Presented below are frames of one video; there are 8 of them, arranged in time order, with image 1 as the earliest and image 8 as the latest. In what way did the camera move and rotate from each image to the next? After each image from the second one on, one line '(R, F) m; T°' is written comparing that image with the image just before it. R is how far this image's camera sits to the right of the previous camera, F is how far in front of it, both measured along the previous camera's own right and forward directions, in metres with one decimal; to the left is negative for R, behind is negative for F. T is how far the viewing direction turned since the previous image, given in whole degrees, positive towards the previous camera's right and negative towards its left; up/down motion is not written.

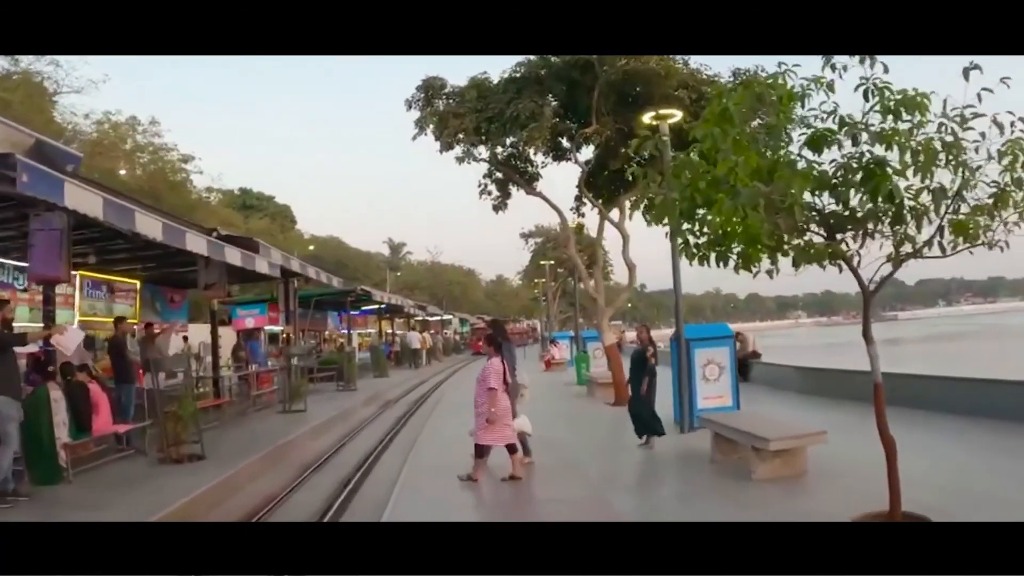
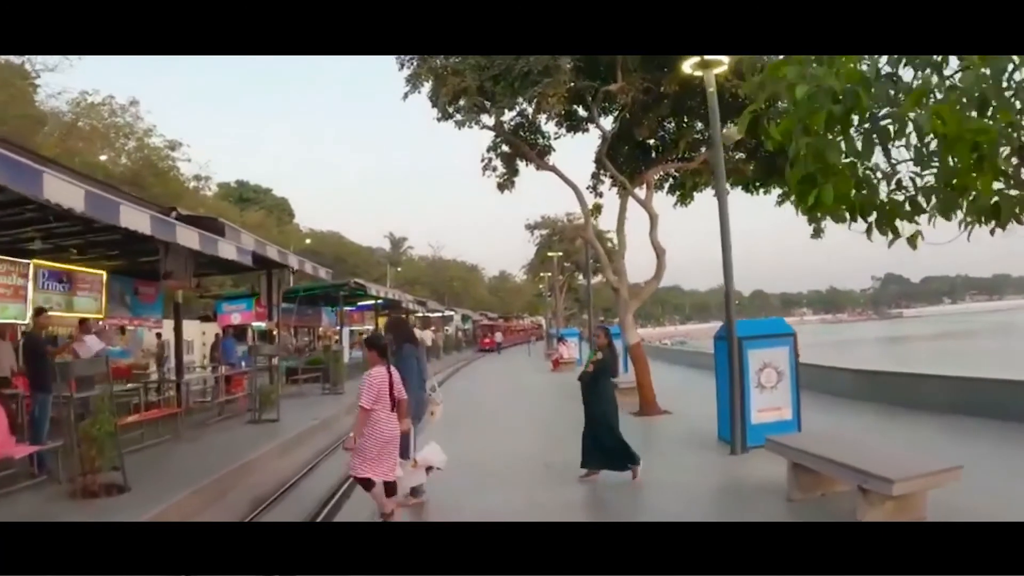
(0.0, +1.4) m; 0°
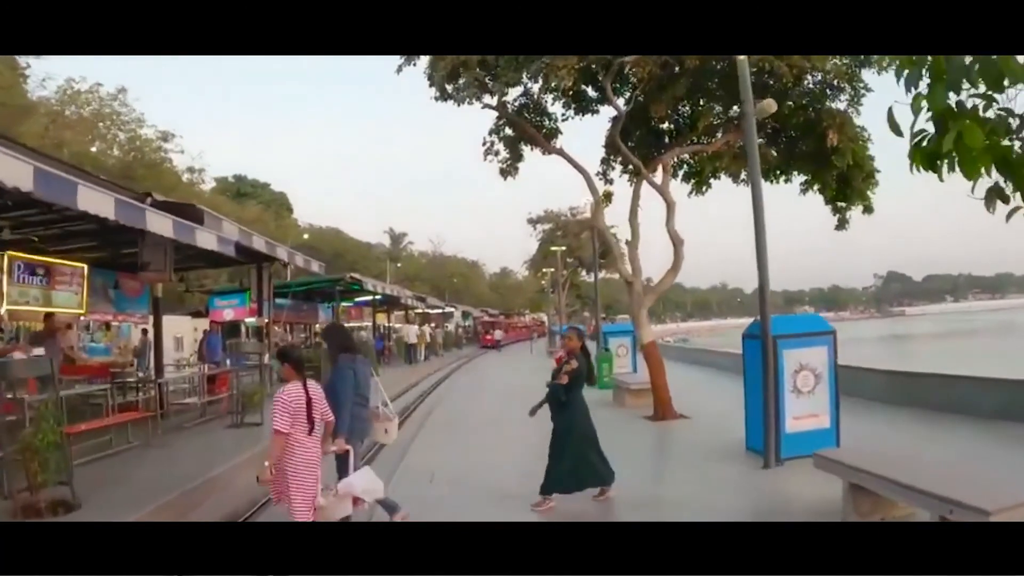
(0.0, +0.7) m; 0°
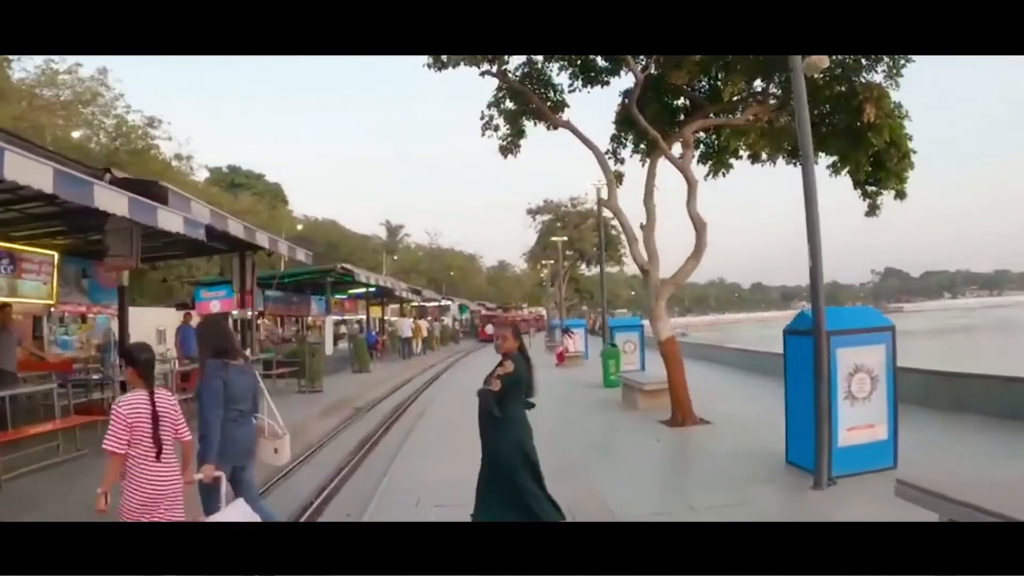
(0.0, +0.8) m; 0°
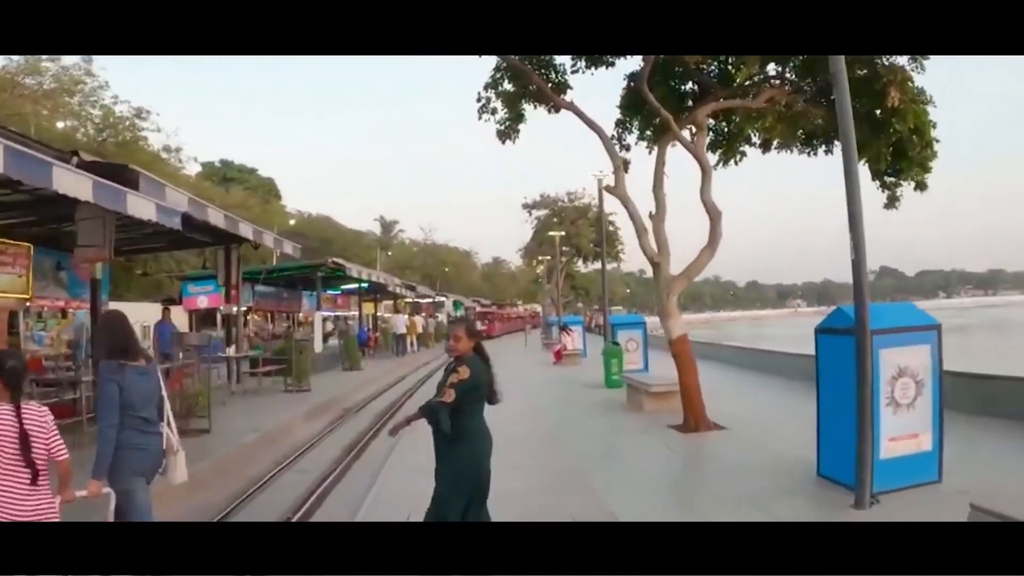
(0.0, +0.5) m; 0°
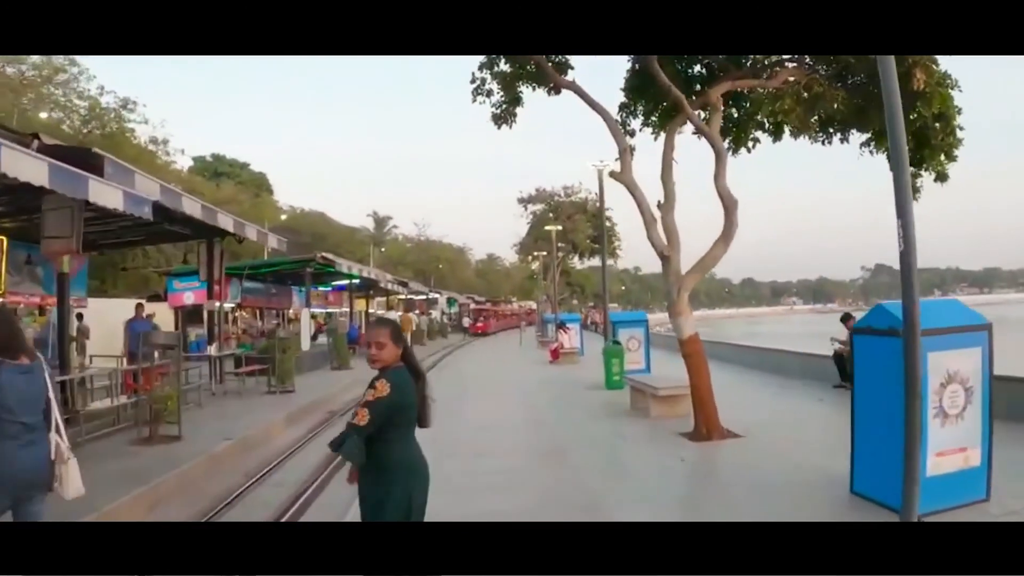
(0.0, +0.5) m; 0°
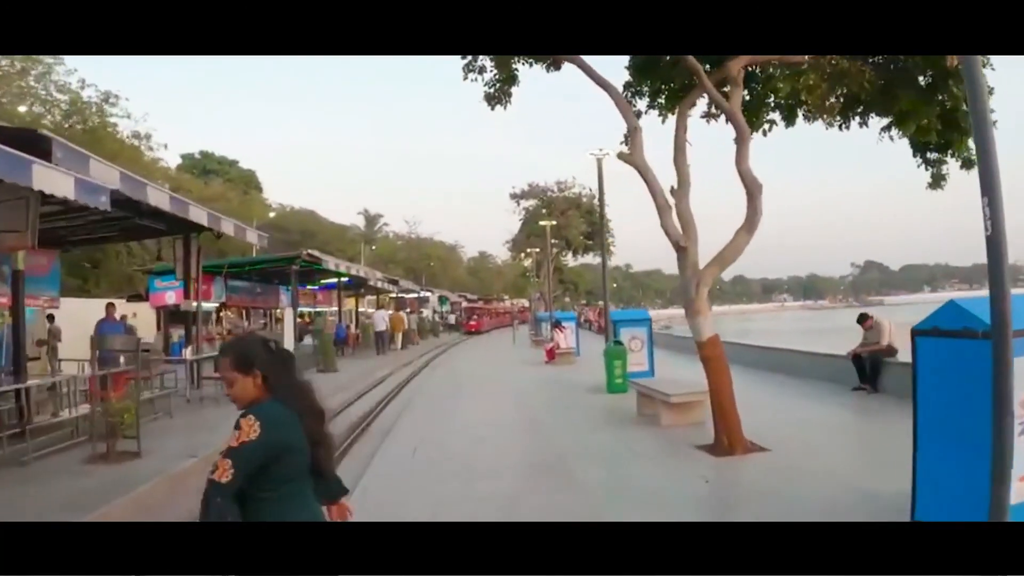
(0.0, +0.6) m; +1°
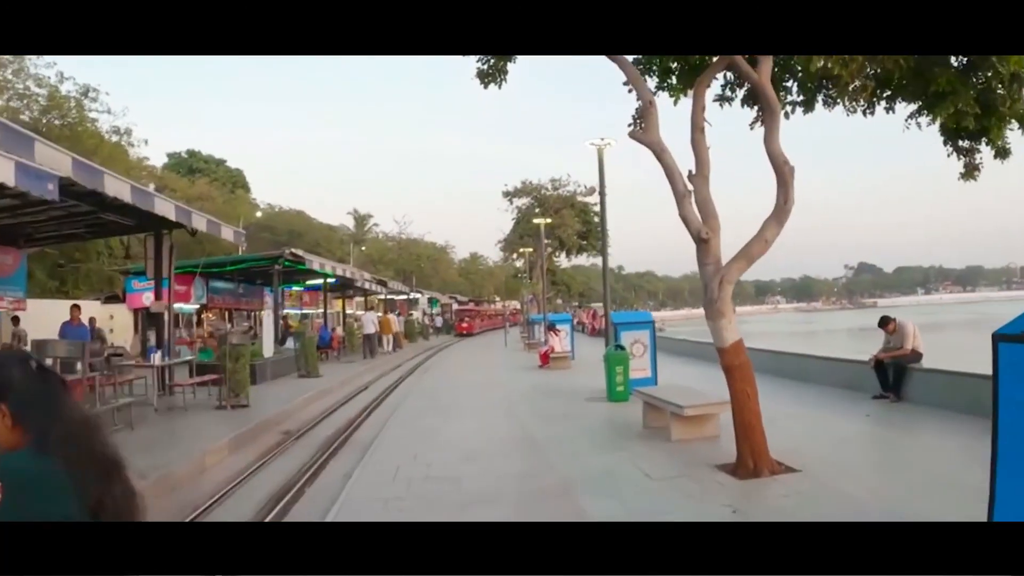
(0.0, +0.6) m; +1°
